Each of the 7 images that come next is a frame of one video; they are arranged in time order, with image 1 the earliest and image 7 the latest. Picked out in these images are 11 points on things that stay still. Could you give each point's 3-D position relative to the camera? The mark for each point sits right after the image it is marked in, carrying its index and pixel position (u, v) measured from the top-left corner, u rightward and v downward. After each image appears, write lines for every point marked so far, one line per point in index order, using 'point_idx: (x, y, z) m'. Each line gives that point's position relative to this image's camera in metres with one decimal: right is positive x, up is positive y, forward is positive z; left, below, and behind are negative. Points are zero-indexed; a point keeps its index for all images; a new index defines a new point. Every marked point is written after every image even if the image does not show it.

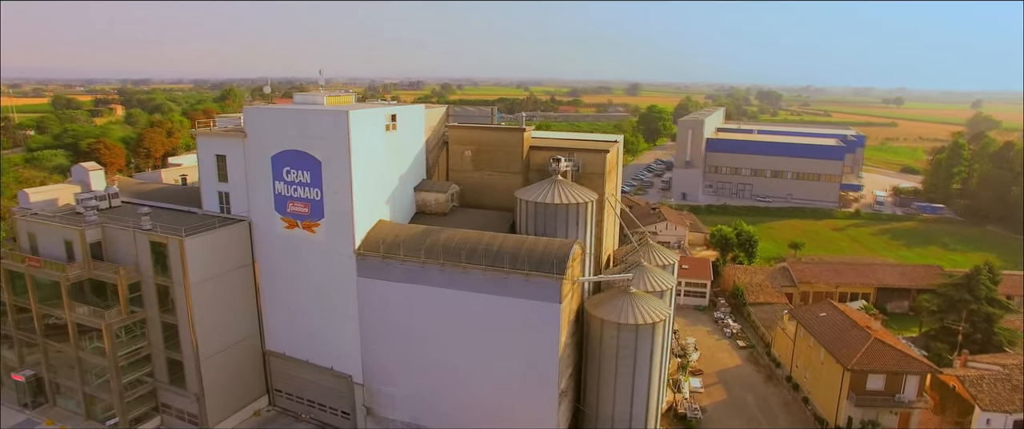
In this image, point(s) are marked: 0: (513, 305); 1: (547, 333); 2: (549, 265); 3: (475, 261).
0: (+0.1, -3.3, +19.9) m
1: (+1.4, -4.3, +19.7) m
2: (+1.5, -1.8, +19.4) m
3: (-1.3, -1.7, +20.1) m
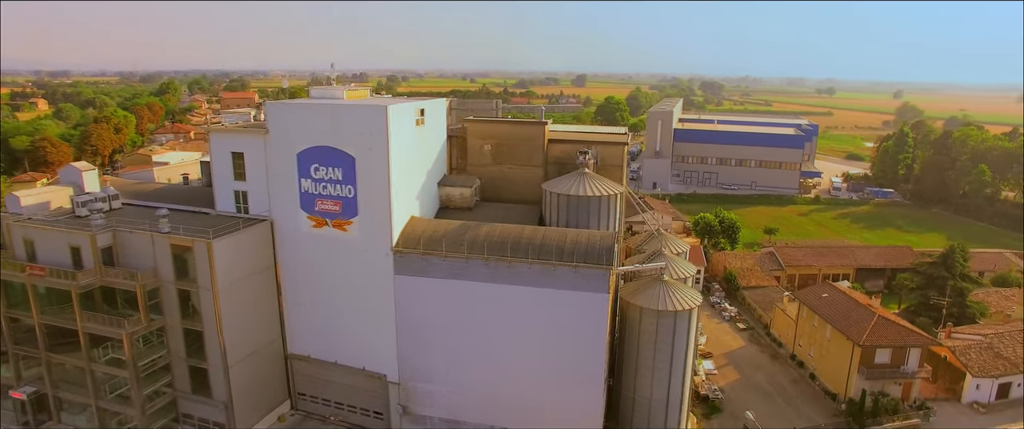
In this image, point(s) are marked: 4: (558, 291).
0: (+1.8, -3.1, +20.1) m
1: (+3.1, -4.0, +20.1) m
2: (+3.2, -1.5, +19.7) m
3: (+0.4, -1.5, +20.2) m
4: (+1.8, -2.8, +20.1) m
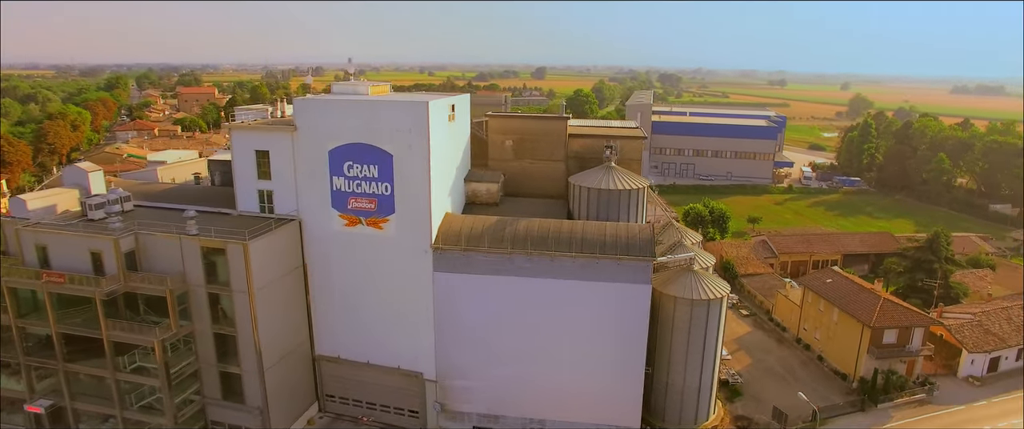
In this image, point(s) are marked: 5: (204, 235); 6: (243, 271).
0: (+3.5, -2.8, +20.5) m
1: (+4.7, -3.7, +20.5) m
2: (+4.8, -1.3, +20.1) m
3: (+2.0, -1.3, +20.4) m
4: (+3.4, -2.6, +20.4) m
5: (-11.4, -0.8, +19.9) m
6: (-9.8, -2.1, +19.6) m
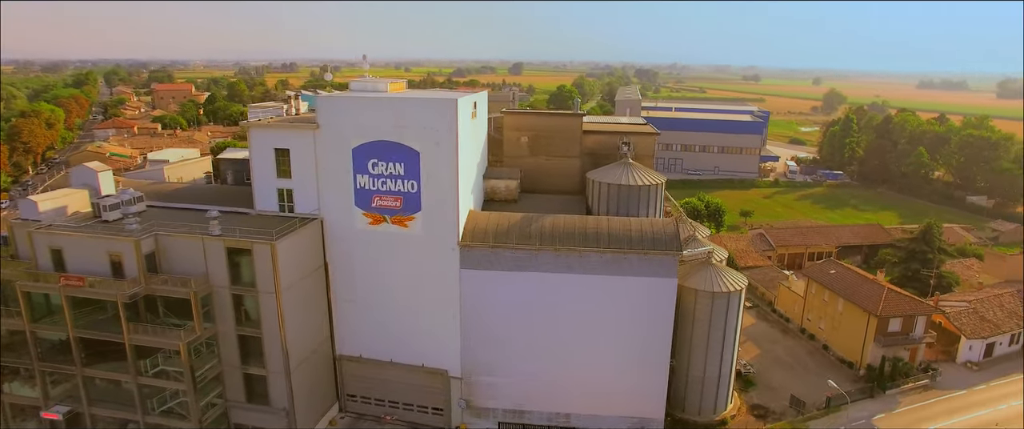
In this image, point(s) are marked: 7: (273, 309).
0: (+4.5, -2.7, +20.7) m
1: (+5.8, -3.6, +20.8) m
2: (+5.8, -1.1, +20.4) m
3: (+3.0, -1.2, +20.6) m
4: (+4.5, -2.4, +20.7) m
5: (-10.3, -0.8, +19.6) m
6: (-8.7, -2.1, +19.4) m
7: (-8.8, -3.5, +19.8) m
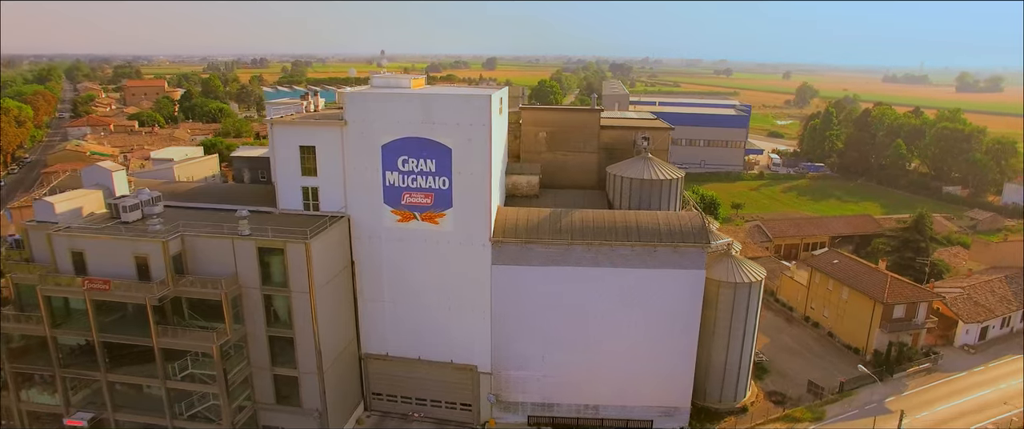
0: (+5.7, -2.4, +21.1) m
1: (+7.0, -3.3, +21.3) m
2: (+7.0, -0.8, +20.9) m
3: (+4.3, -0.9, +20.9) m
4: (+5.7, -2.2, +21.0) m
5: (-9.1, -0.7, +19.3) m
6: (-7.4, -2.0, +19.2) m
7: (-7.5, -3.4, +19.6) m
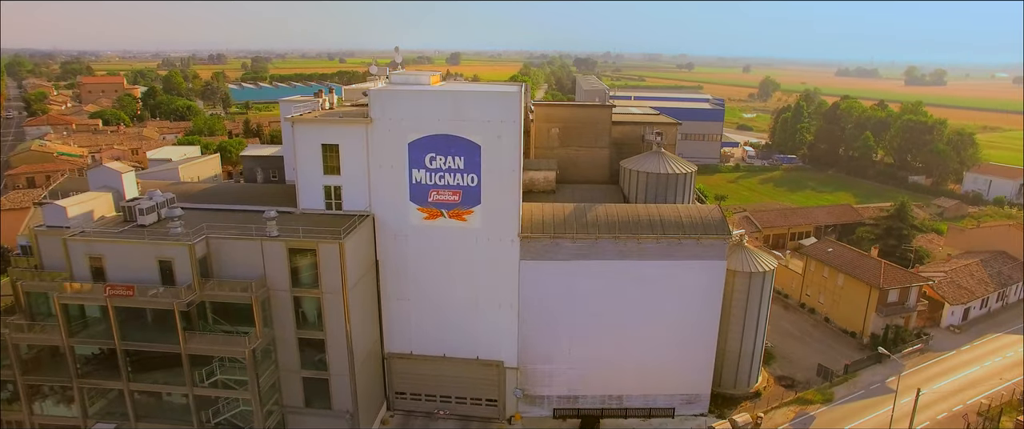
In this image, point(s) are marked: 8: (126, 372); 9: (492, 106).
0: (+6.8, -2.1, +21.6) m
1: (+8.1, -3.0, +21.9) m
2: (+8.1, -0.5, +21.5) m
3: (+5.3, -0.7, +21.3) m
4: (+6.8, -1.9, +21.6) m
5: (-7.8, -0.7, +18.9) m
6: (-6.2, -2.0, +18.9) m
7: (-6.3, -3.4, +19.3) m
8: (-13.6, -5.6, +19.0) m
9: (-0.8, +4.0, +19.9) m
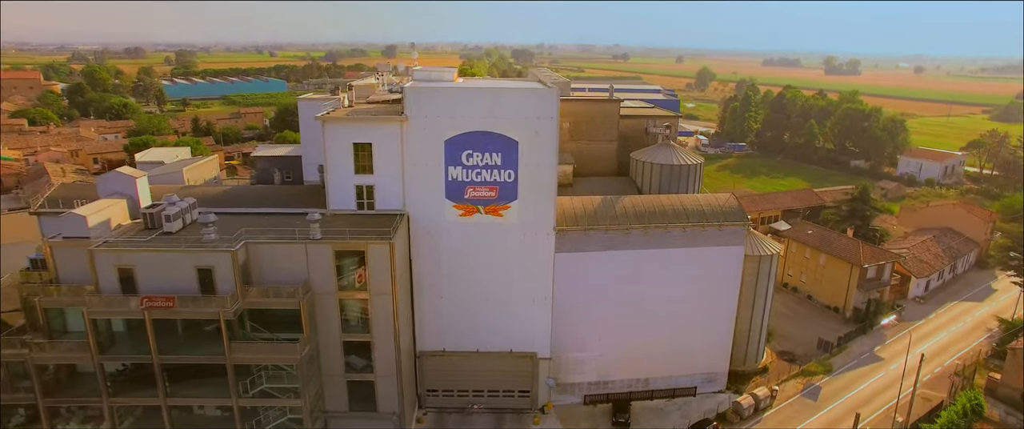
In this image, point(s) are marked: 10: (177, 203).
0: (+8.2, -1.7, +22.8) m
1: (+9.5, -2.5, +23.2) m
2: (+9.5, 0.0, +22.8) m
3: (+6.7, -0.3, +22.3) m
4: (+8.2, -1.4, +22.7) m
5: (-6.1, -0.8, +18.5) m
6: (-4.4, -2.0, +18.7) m
7: (-4.5, -3.4, +19.1) m
8: (-11.8, -5.8, +18.1) m
9: (+0.6, +4.2, +20.2) m
10: (-12.1, +0.4, +19.6) m
